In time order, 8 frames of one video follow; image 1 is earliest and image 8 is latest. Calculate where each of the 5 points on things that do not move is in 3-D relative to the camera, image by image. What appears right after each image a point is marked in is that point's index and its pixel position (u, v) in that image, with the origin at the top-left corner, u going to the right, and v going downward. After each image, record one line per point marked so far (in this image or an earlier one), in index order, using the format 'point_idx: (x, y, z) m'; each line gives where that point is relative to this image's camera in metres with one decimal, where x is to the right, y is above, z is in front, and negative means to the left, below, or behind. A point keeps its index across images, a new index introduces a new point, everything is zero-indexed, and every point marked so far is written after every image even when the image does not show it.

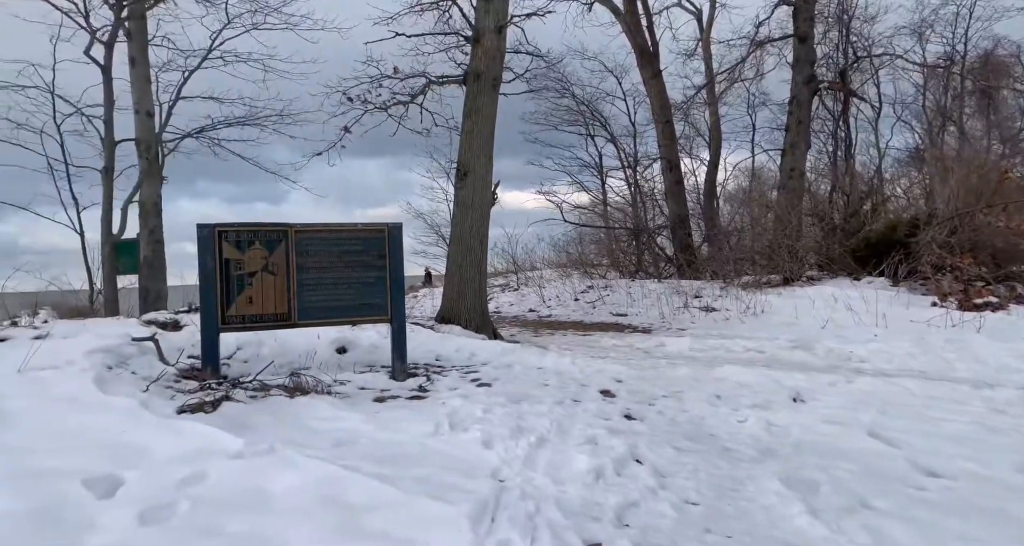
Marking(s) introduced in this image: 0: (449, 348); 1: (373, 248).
0: (-0.9, -1.0, +8.9) m
1: (-1.6, +0.3, +7.7) m
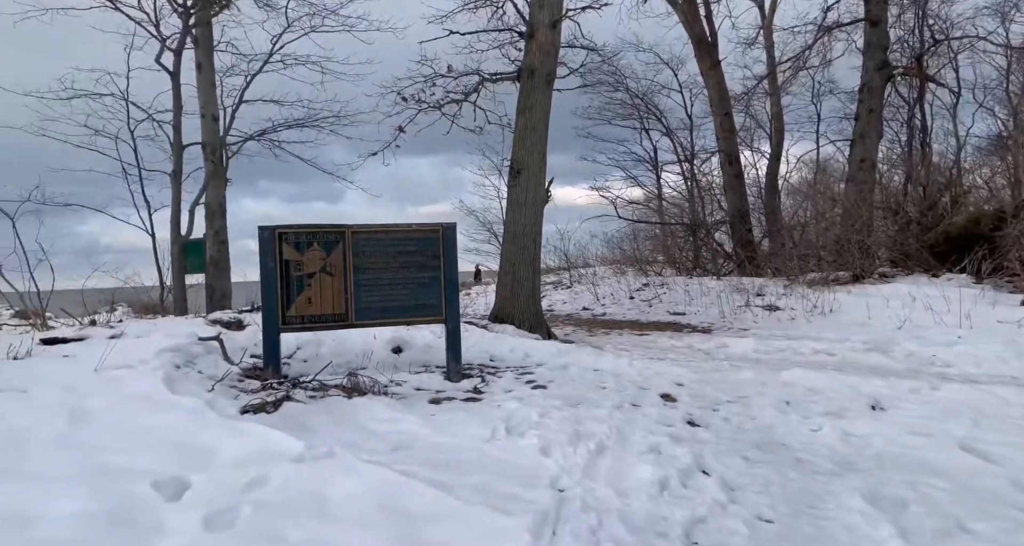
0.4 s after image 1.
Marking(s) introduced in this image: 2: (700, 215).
0: (-0.1, -1.0, +8.9) m
1: (-1.0, +0.3, +7.7) m
2: (+5.0, +1.6, +18.2) m
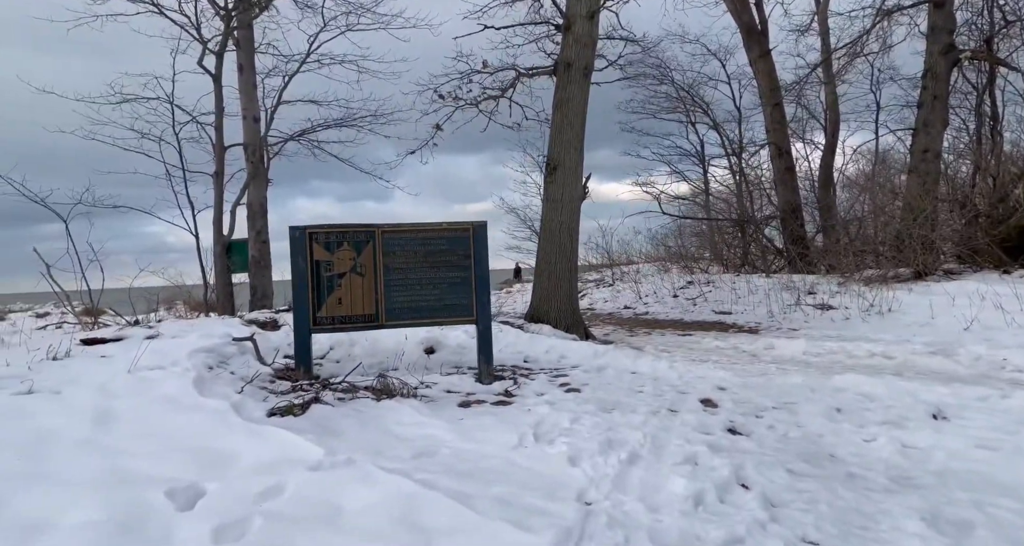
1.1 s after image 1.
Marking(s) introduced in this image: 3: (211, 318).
0: (+0.3, -1.0, +8.6) m
1: (-0.6, +0.3, +7.5) m
2: (+6.1, +1.6, +17.6) m
3: (-3.5, -0.5, +8.0) m
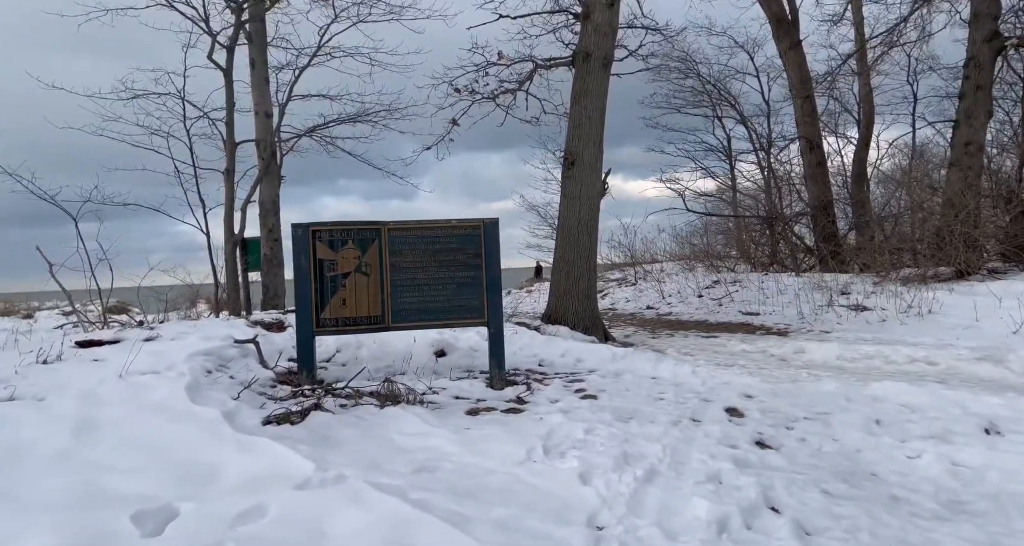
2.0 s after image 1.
0: (+0.5, -1.0, +8.2) m
1: (-0.5, +0.3, +7.2) m
2: (+6.6, +1.7, +17.0) m
3: (-3.4, -0.5, +7.8) m
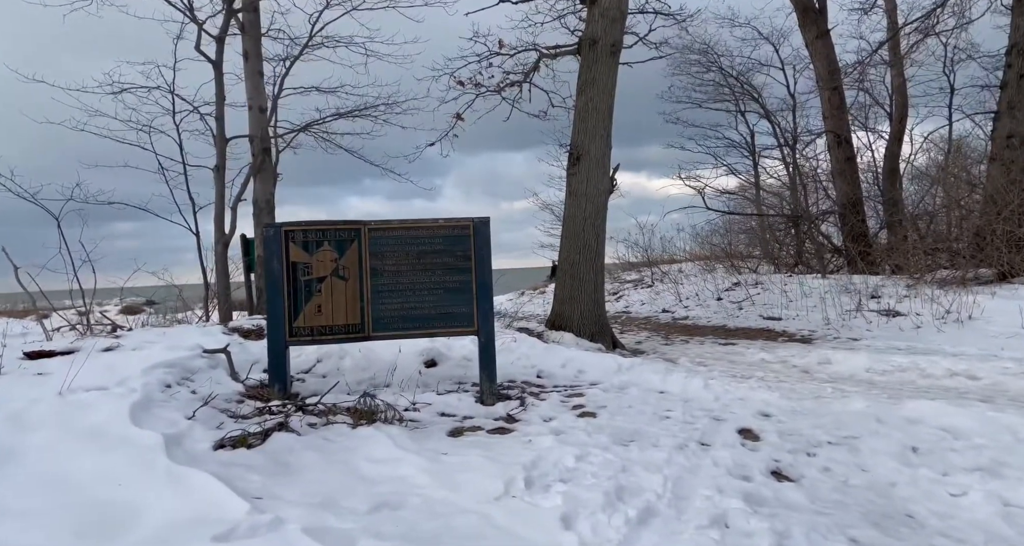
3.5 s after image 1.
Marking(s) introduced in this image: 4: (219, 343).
0: (+0.5, -1.0, +7.6) m
1: (-0.5, +0.3, +6.5) m
2: (+6.8, +1.6, +16.1) m
3: (-3.4, -0.6, +7.3) m
4: (-2.9, -0.7, +6.9) m
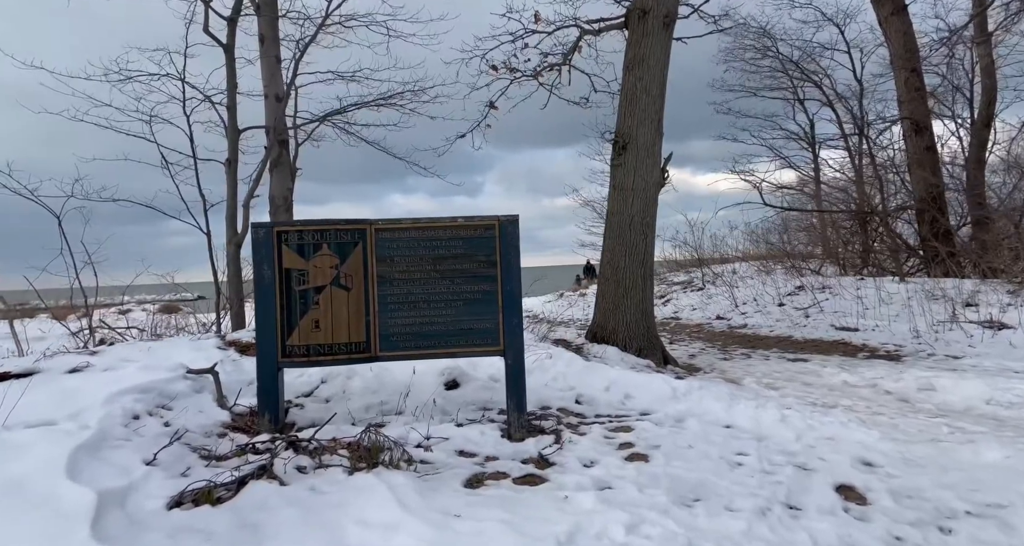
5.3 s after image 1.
0: (+0.8, -1.1, +6.5) m
1: (-0.3, +0.2, +5.5) m
2: (+7.6, +1.6, +14.6) m
3: (-3.1, -0.6, +6.4) m
4: (-2.6, -0.8, +6.0) m
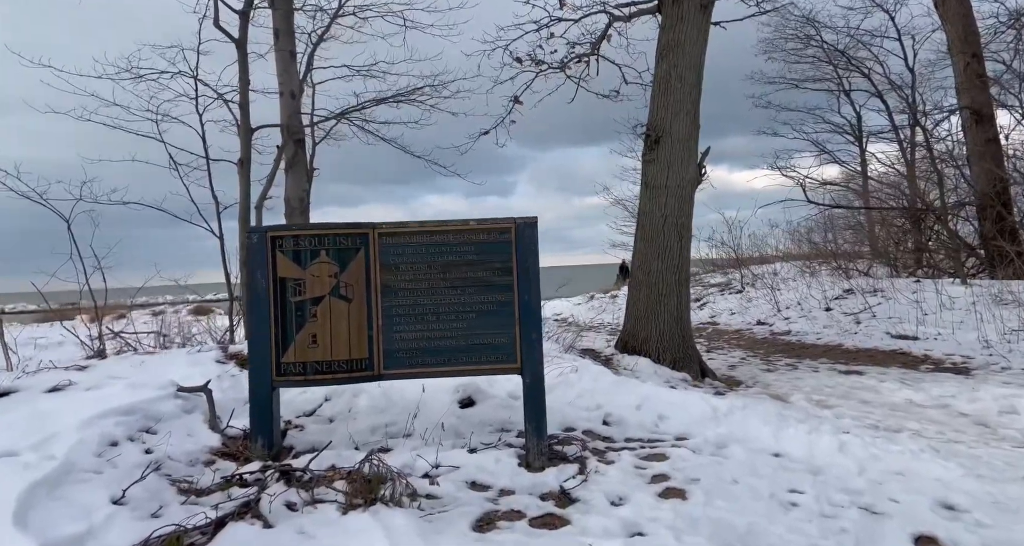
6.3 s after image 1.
0: (+1.0, -1.1, +5.8) m
1: (-0.1, +0.1, +4.9) m
2: (+8.2, +1.6, +13.6) m
3: (-2.9, -0.7, +5.9) m
4: (-2.5, -0.8, +5.5) m
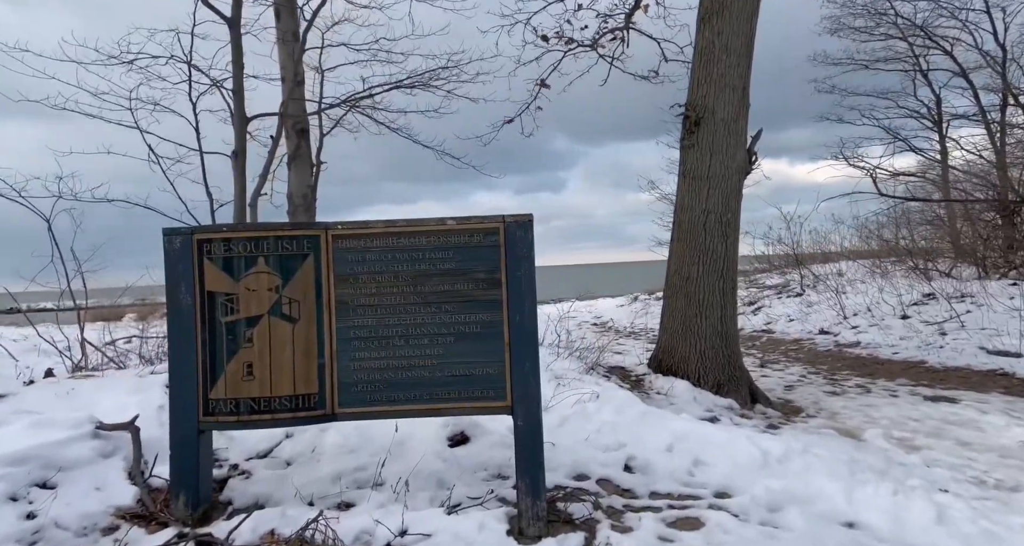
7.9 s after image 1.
0: (+1.0, -1.2, +4.7) m
1: (-0.2, +0.1, +3.8) m
2: (+8.8, +1.6, +11.9) m
3: (-2.9, -0.8, +5.1) m
4: (-2.5, -0.9, +4.6) m
